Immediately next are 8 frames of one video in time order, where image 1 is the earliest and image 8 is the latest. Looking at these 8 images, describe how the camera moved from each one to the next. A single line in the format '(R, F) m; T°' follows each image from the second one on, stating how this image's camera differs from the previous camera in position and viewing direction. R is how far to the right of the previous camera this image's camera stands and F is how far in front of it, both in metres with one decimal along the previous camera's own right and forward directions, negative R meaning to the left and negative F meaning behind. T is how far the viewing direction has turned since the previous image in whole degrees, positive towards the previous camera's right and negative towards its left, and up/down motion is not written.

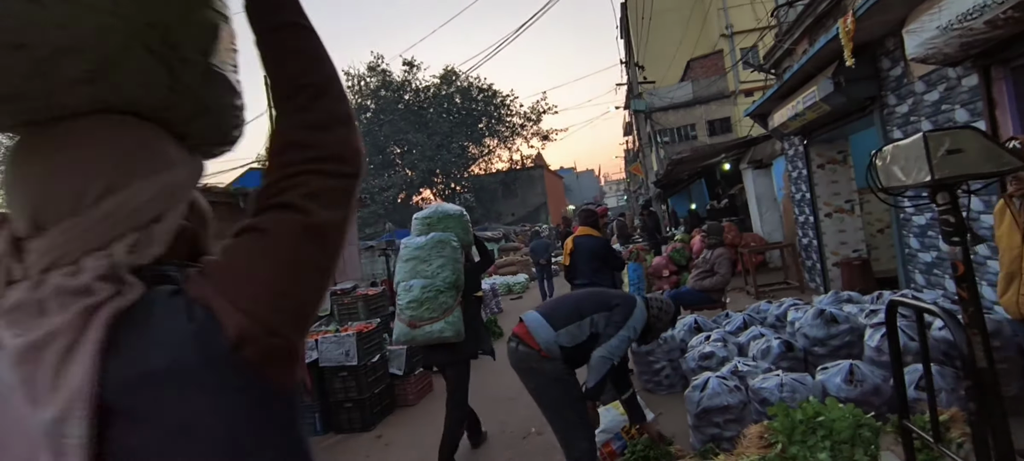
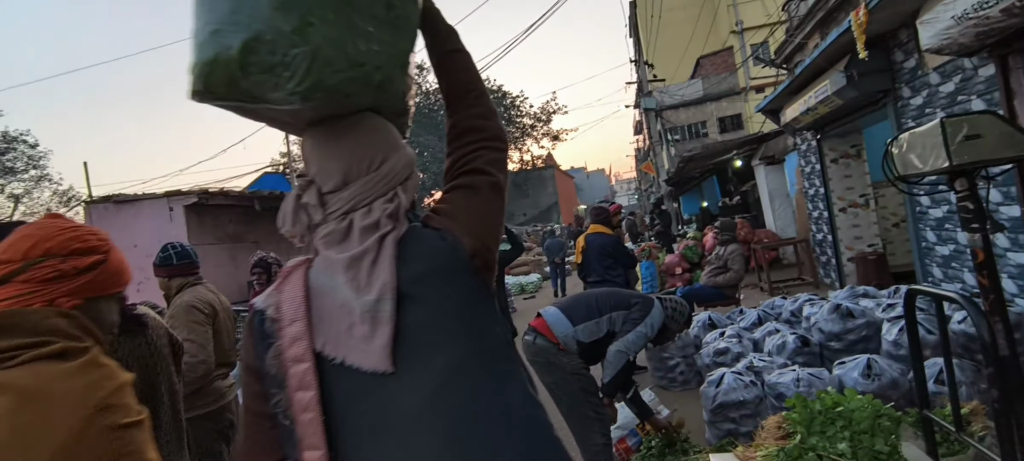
(0.0, 0.0) m; -1°
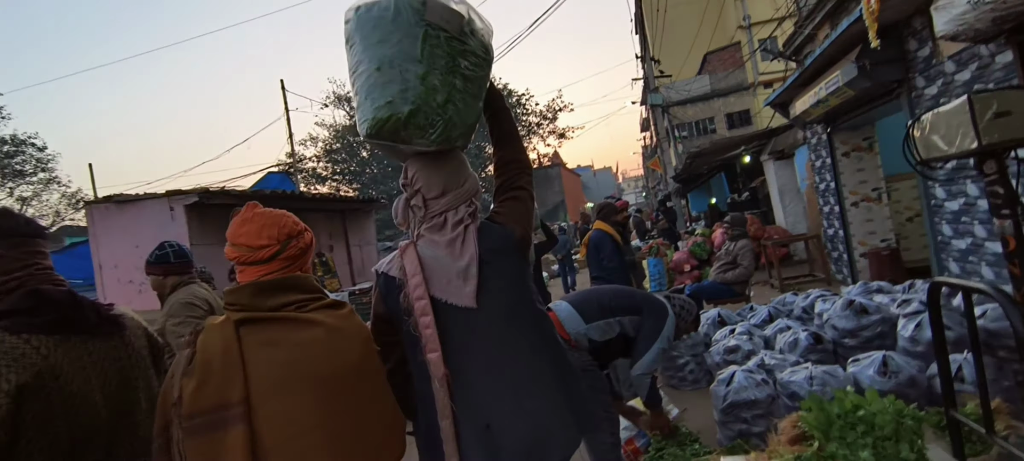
(0.0, +0.1) m; -1°
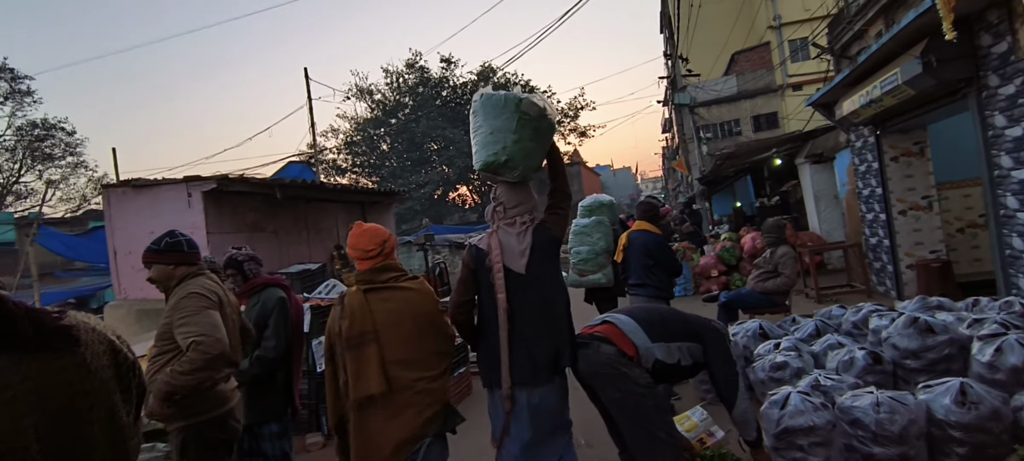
(-0.1, +0.4) m; -2°
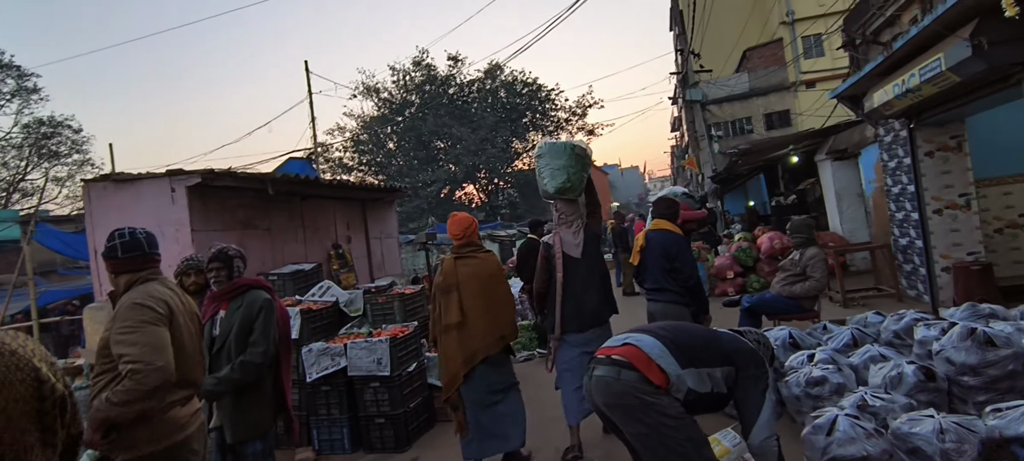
(0.0, +0.4) m; -1°
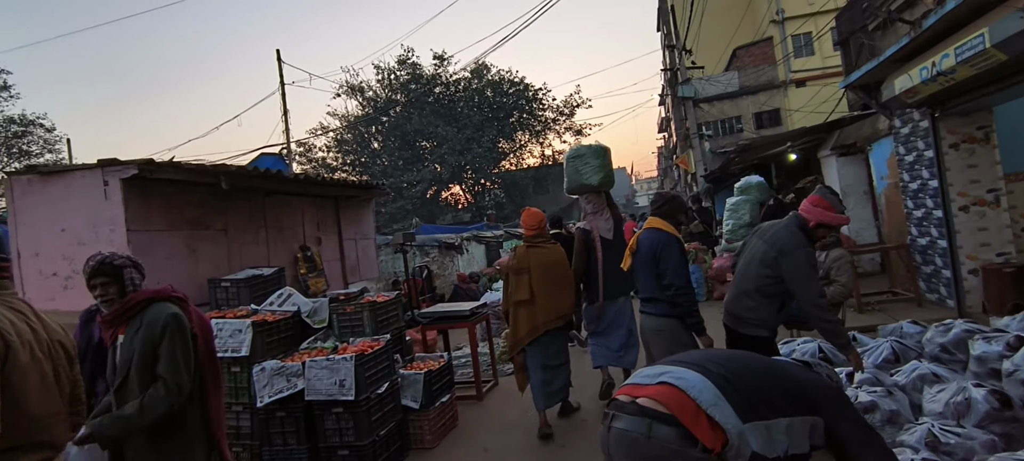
(0.0, +0.7) m; +1°
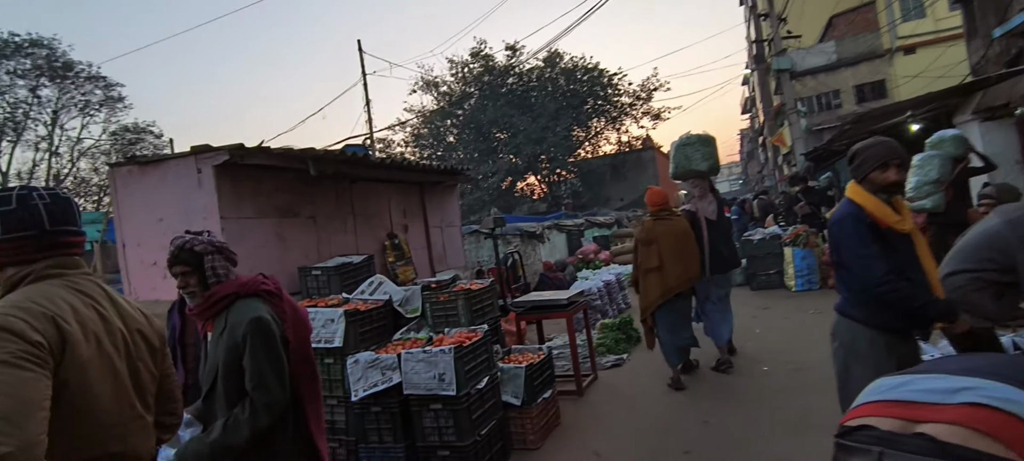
(-0.2, +0.5) m; -7°
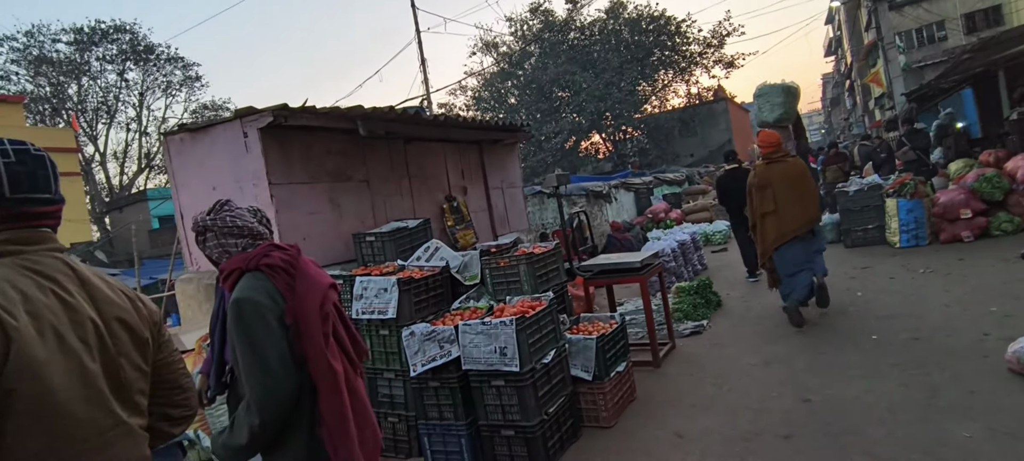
(0.0, +0.5) m; -6°
